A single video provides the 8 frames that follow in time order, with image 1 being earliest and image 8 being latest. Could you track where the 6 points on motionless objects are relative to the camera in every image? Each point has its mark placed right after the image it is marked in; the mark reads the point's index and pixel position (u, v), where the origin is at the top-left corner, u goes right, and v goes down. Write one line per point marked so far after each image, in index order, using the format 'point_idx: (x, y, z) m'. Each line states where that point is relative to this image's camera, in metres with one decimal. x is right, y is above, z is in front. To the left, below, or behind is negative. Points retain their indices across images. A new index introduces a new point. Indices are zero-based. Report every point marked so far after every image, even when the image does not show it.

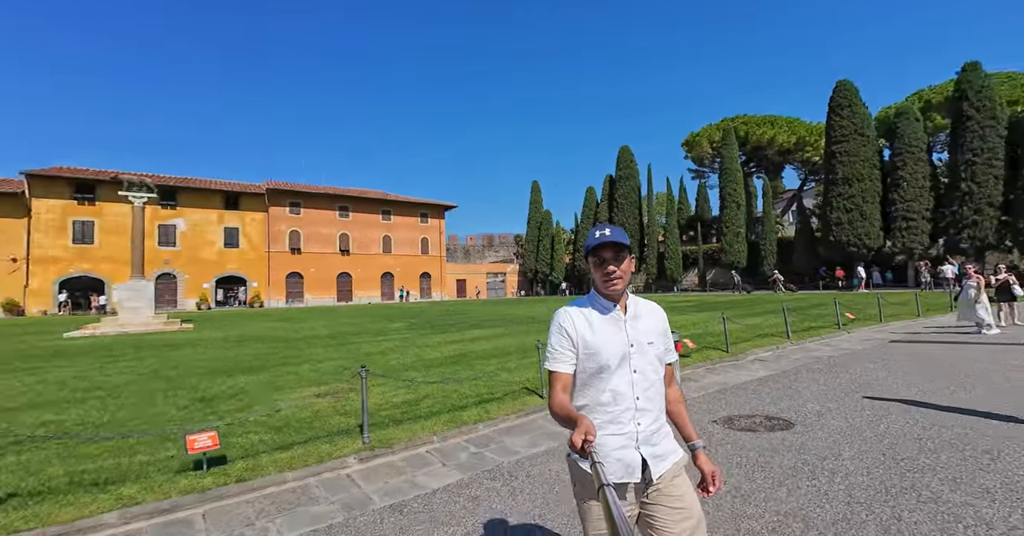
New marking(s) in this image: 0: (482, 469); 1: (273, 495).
0: (-0.3, -2.0, +4.7) m
1: (-2.2, -2.1, +4.3) m
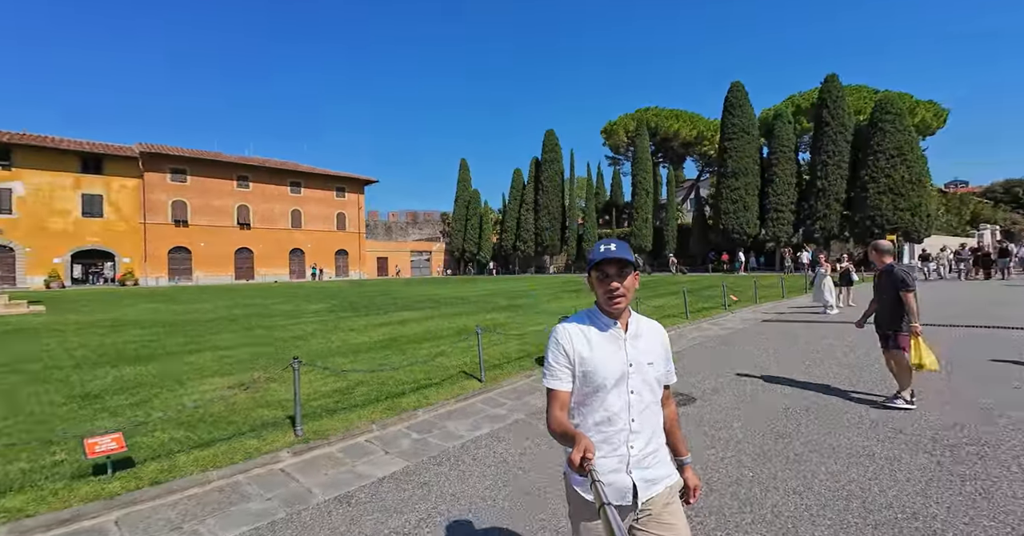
0: (-0.9, -1.9, +4.7) m
1: (-2.7, -1.9, +3.9) m
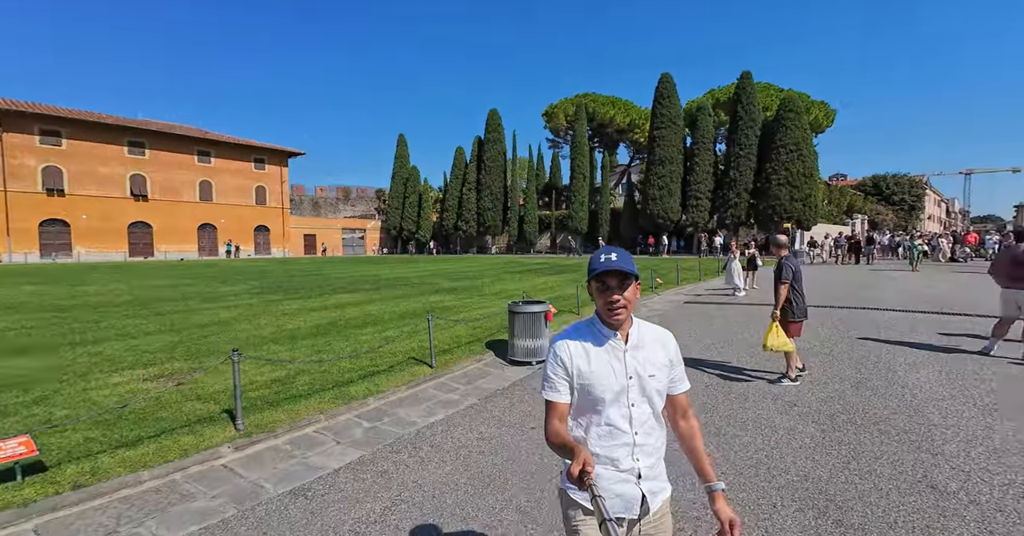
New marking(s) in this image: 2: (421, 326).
0: (-1.3, -1.7, +4.6) m
1: (-3.0, -1.8, +3.7) m
2: (-1.6, -1.2, +9.0) m
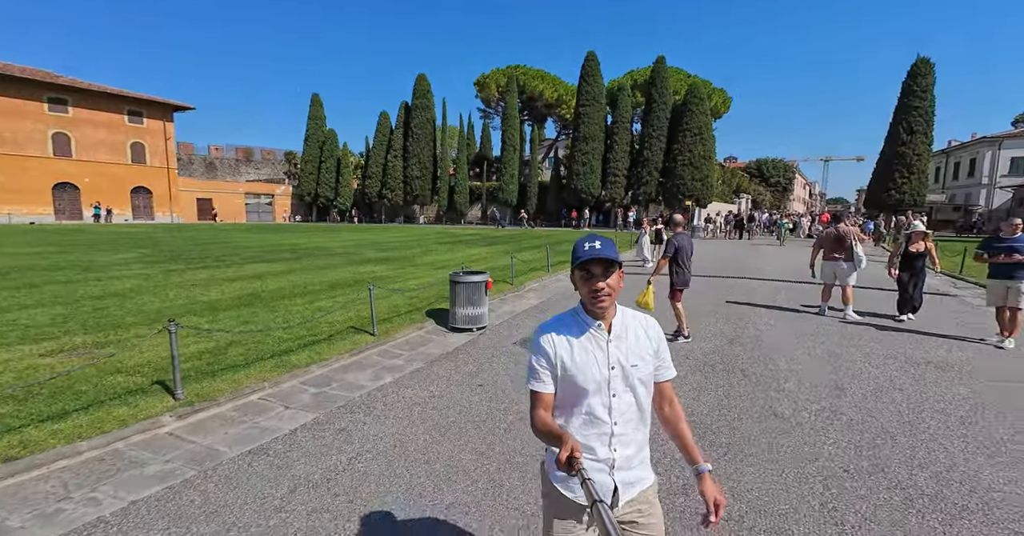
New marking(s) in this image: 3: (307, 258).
0: (-1.9, -1.4, +4.8) m
1: (-3.4, -1.5, +3.6) m
2: (-2.9, -0.6, +9.1) m
3: (-7.1, +0.3, +16.3) m
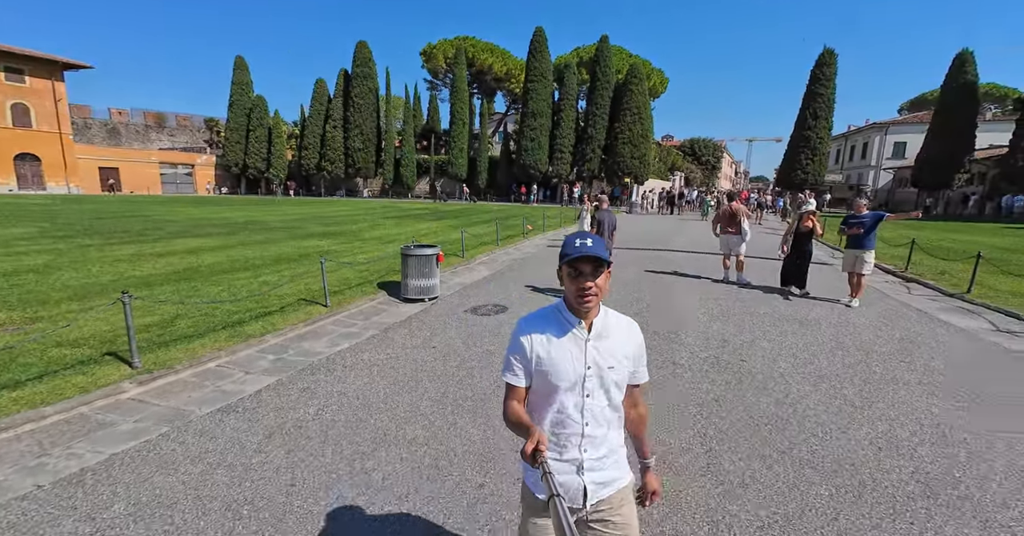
0: (-2.4, -1.1, +5.2) m
1: (-3.8, -1.3, +3.7) m
2: (-4.0, -0.1, +9.2) m
3: (-9.1, +1.2, +15.8) m
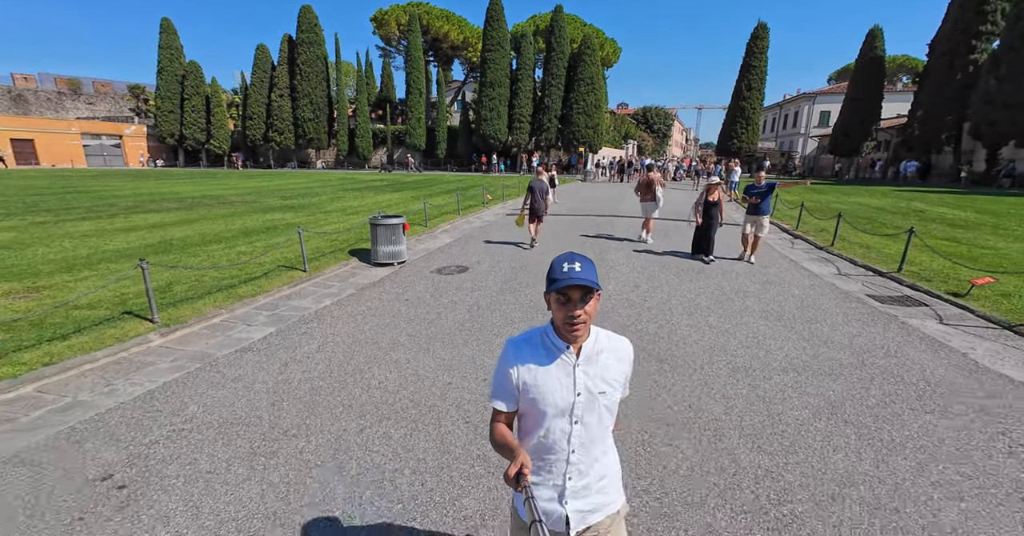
0: (-3.0, -0.7, +6.3) m
1: (-4.2, -1.0, +4.8) m
2: (-5.0, +0.6, +10.1) m
3: (-10.7, +2.1, +16.0) m
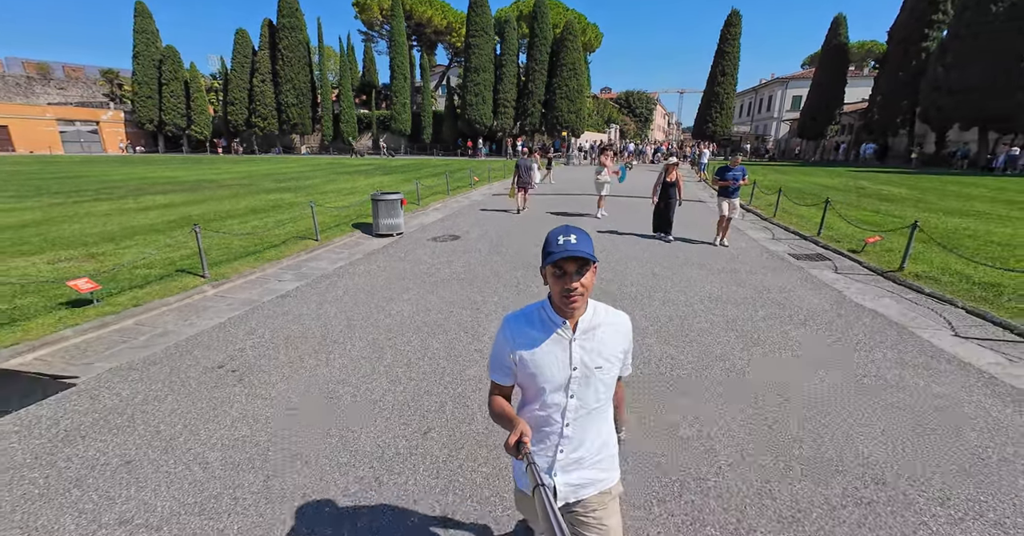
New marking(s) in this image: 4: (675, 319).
0: (-3.3, -0.1, +7.6) m
1: (-4.4, -0.5, +6.0) m
2: (-5.3, +1.2, +11.3) m
3: (-11.3, +2.8, +17.0) m
4: (+1.9, -0.6, +5.4) m
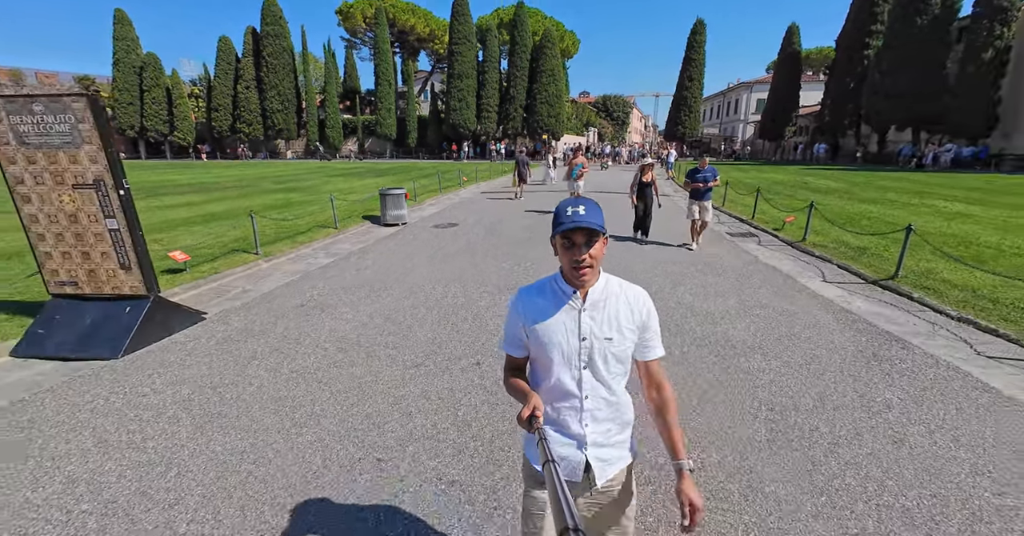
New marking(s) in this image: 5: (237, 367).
0: (-3.4, +0.3, +9.4) m
1: (-4.5, -0.1, +7.8) m
2: (-5.7, +1.6, +13.0) m
3: (-11.9, +3.0, +18.5) m
4: (+1.8, -0.1, +7.4) m
5: (-2.6, -0.9, +4.4) m
